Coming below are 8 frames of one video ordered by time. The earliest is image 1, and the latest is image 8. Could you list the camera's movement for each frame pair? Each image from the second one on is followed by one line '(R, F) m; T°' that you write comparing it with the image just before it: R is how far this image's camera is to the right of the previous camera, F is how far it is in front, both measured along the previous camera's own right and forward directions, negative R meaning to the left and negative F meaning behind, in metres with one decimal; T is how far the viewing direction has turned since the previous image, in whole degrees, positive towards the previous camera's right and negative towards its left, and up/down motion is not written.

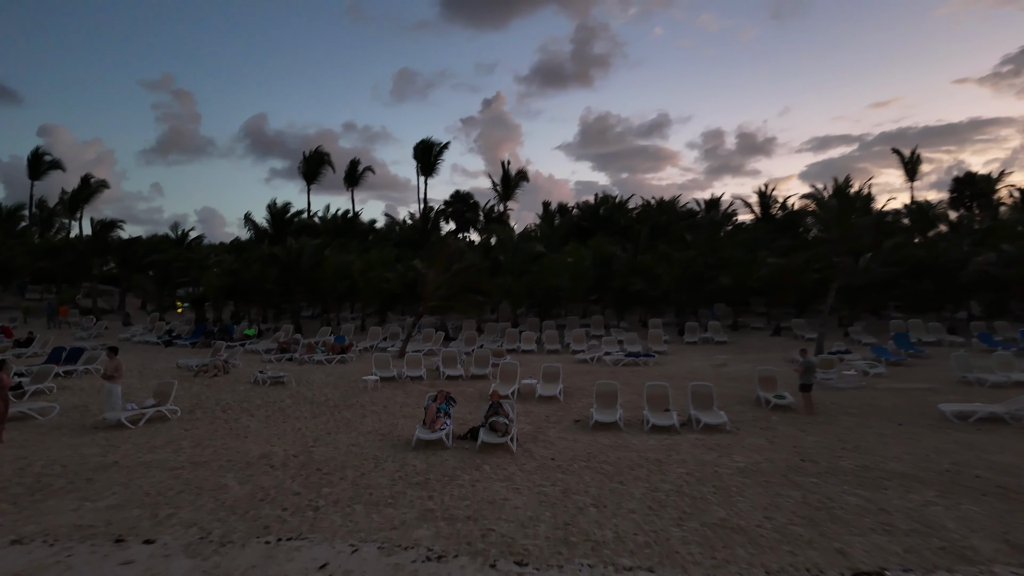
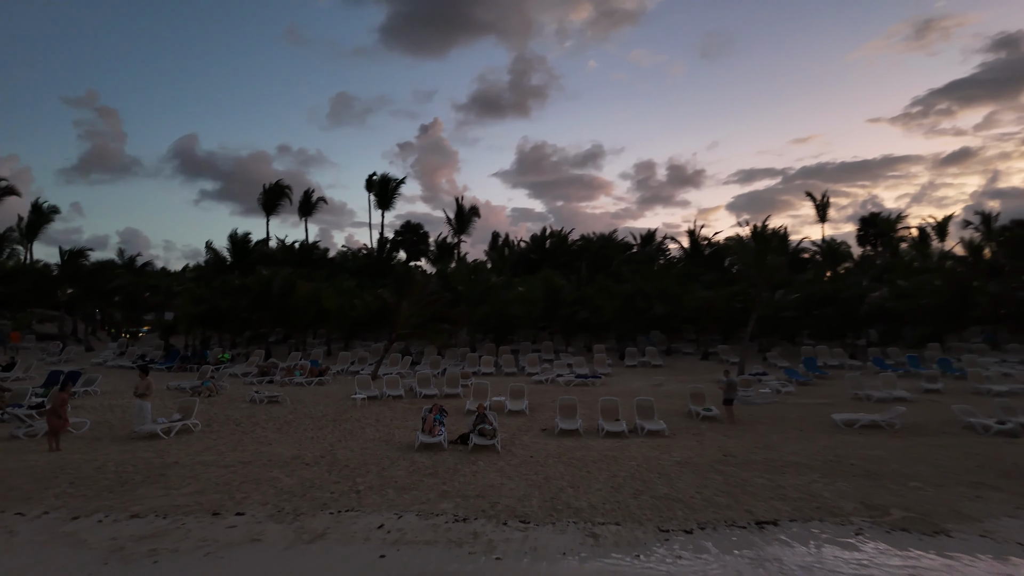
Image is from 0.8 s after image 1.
(-0.7, -1.9) m; +5°
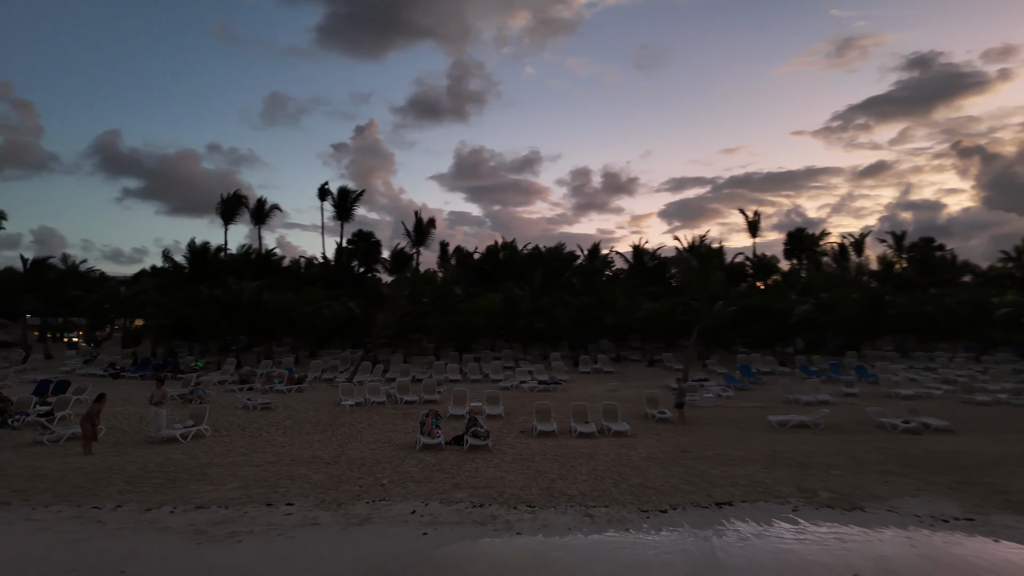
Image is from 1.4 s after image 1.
(-0.8, -1.5) m; +5°
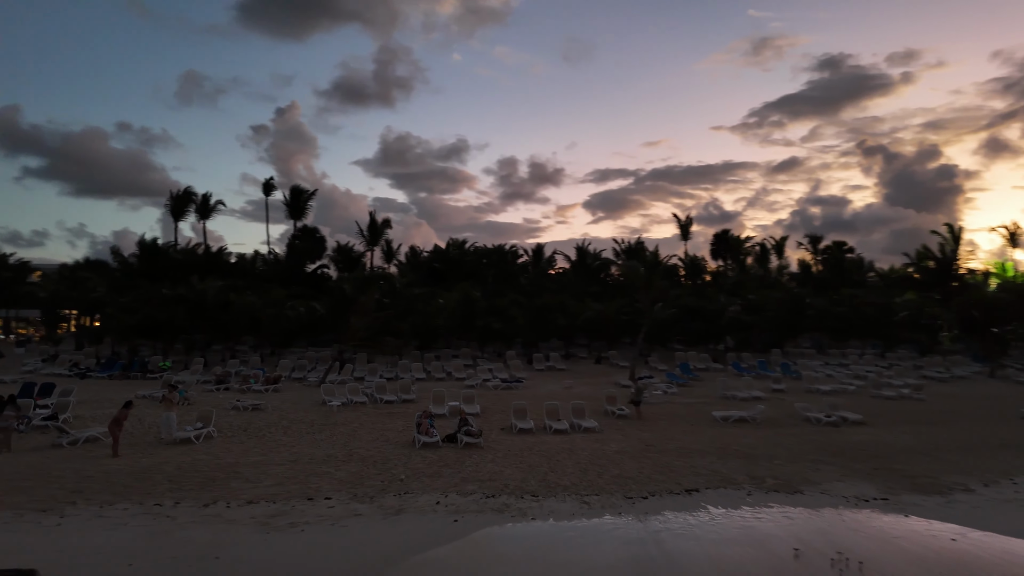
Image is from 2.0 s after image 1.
(-1.1, -1.4) m; +6°
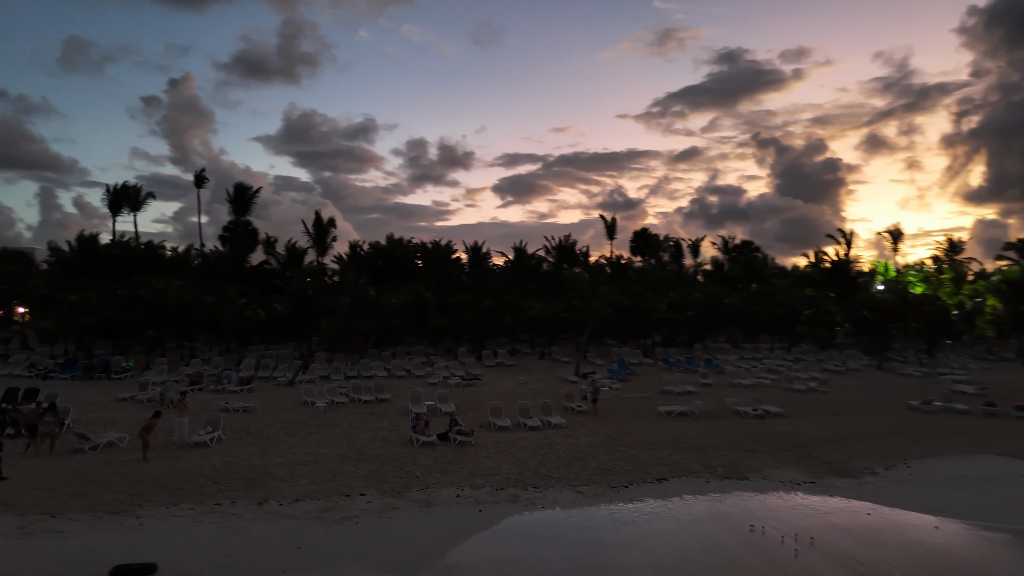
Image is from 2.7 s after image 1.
(-1.6, -1.7) m; +7°
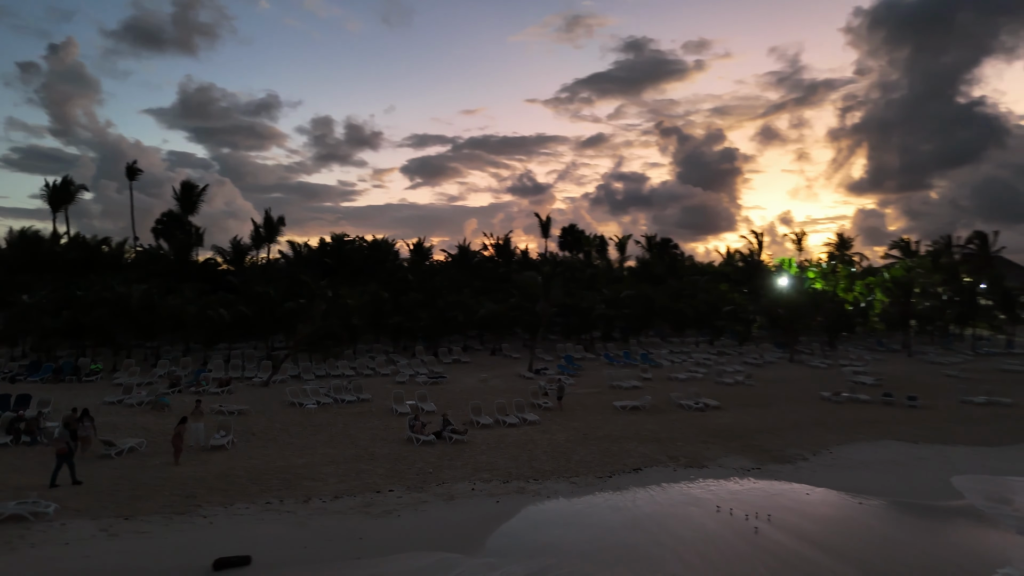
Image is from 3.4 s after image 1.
(-1.8, -1.7) m; +7°
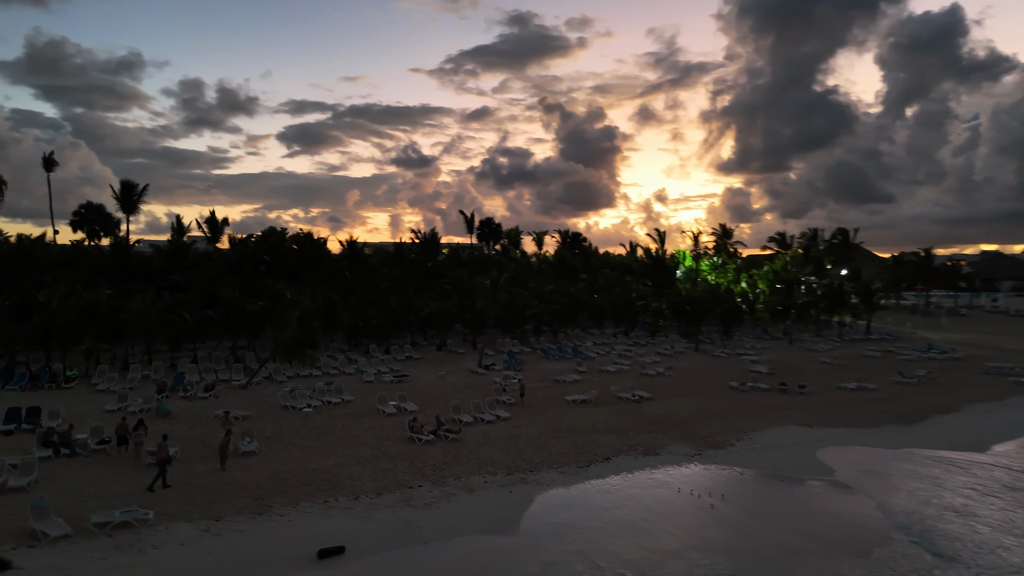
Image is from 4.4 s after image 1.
(-2.6, -2.6) m; +9°
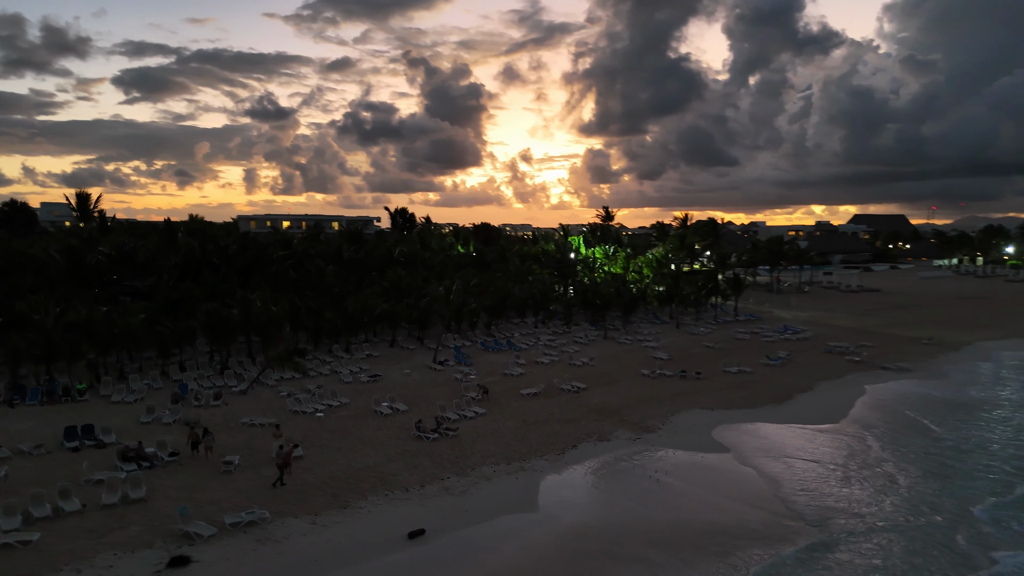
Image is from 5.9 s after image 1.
(-3.8, -4.4) m; +10°
